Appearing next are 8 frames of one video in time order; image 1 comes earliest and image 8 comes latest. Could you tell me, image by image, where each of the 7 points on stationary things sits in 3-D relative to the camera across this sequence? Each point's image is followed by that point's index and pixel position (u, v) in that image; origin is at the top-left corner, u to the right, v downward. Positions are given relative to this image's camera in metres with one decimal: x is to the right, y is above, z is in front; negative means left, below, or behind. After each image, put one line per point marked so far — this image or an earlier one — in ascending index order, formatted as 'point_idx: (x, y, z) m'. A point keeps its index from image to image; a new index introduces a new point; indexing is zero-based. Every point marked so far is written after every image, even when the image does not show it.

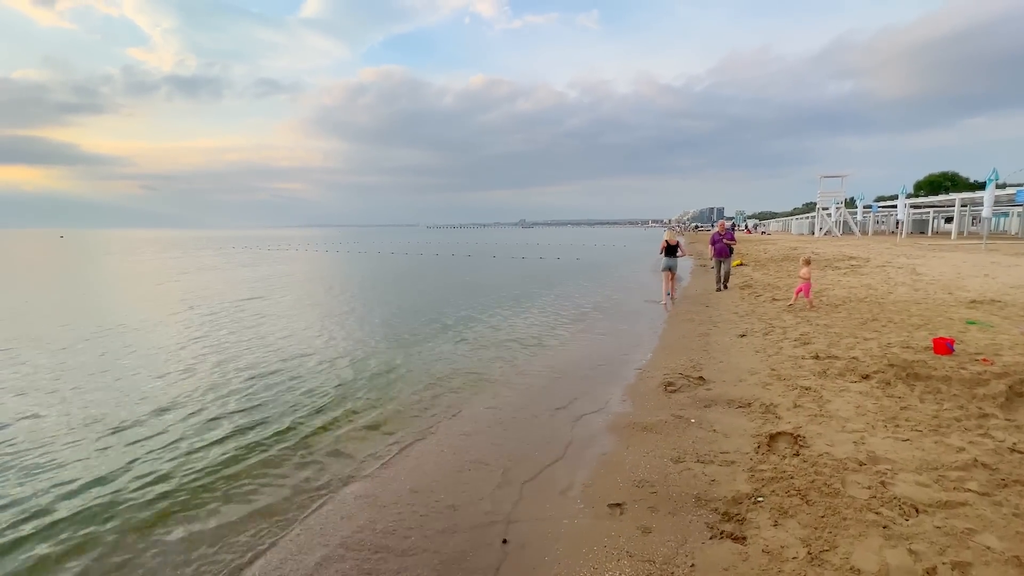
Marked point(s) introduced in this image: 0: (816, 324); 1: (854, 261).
0: (+5.8, -0.7, +9.5) m
1: (+13.7, +1.0, +19.8) m
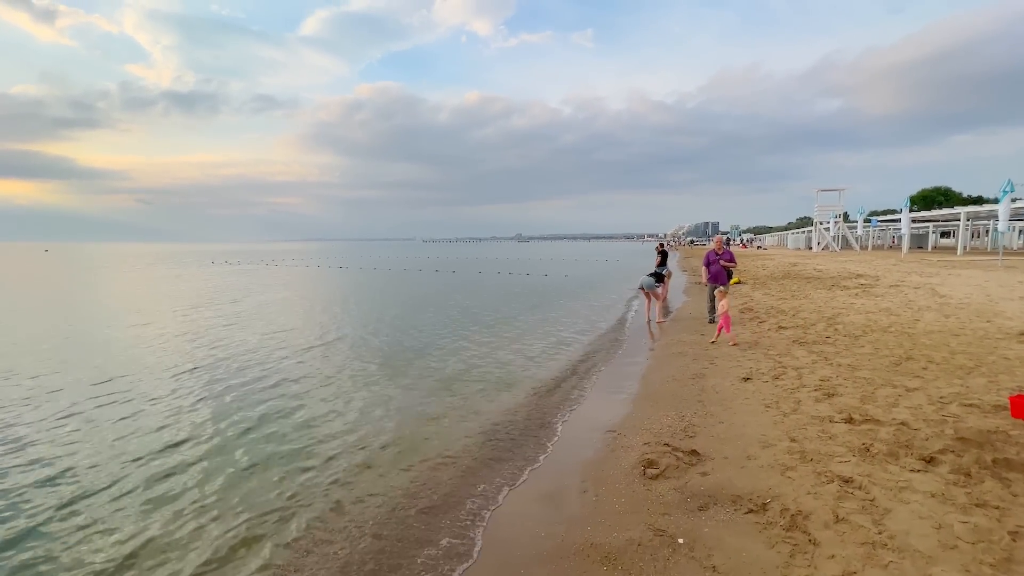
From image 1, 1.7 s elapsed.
0: (+5.0, -1.2, +7.6) m
1: (+12.8, +0.3, +18.0) m
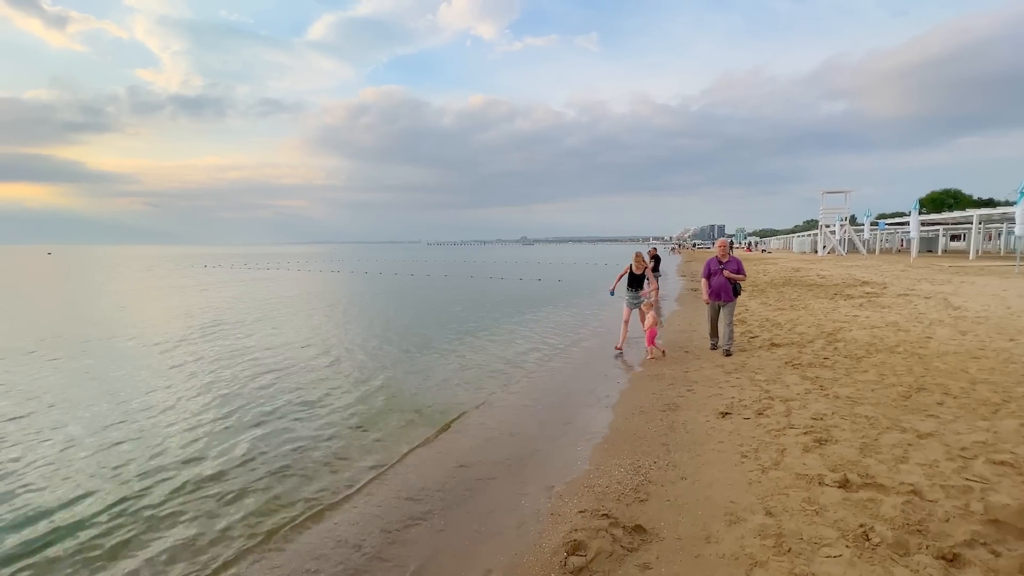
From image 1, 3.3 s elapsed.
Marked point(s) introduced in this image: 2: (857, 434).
0: (+4.1, -1.4, +6.4) m
1: (+12.1, 0.0, +16.7) m
2: (+3.6, -1.5, +5.2) m
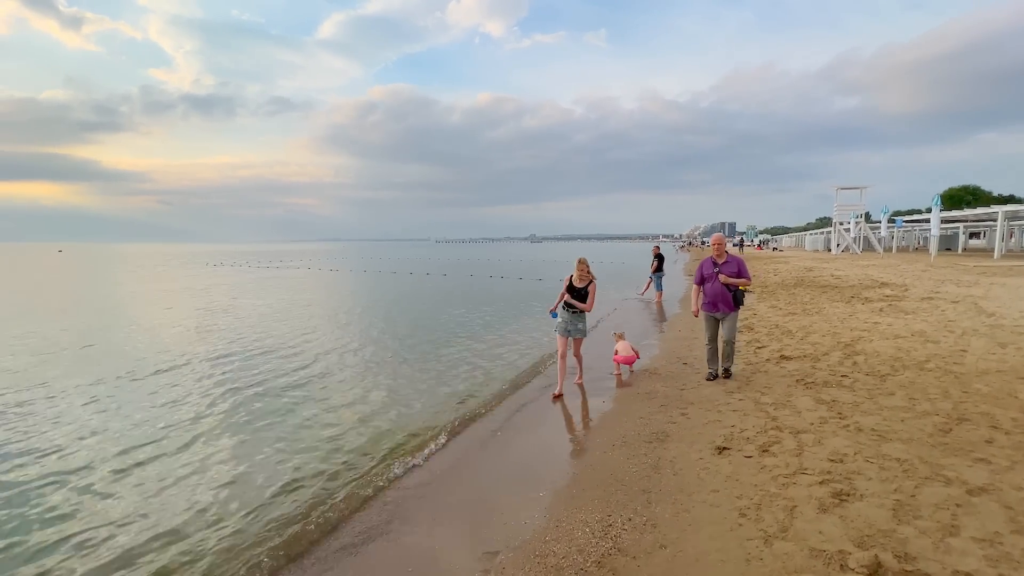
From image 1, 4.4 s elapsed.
0: (+3.7, -1.5, +5.3) m
1: (+11.8, -0.1, +15.4) m
2: (+3.1, -1.6, +4.1) m
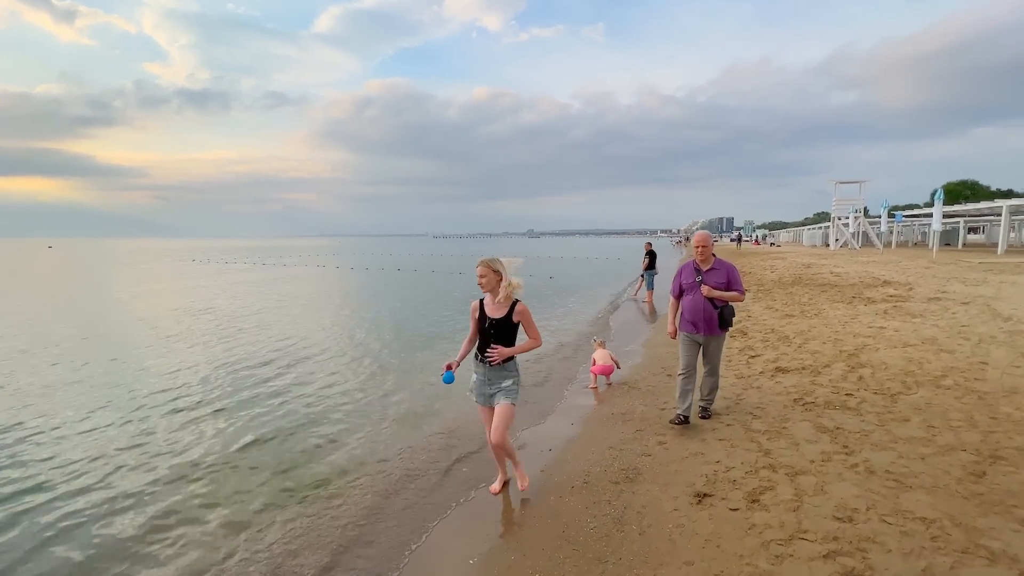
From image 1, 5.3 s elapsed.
0: (+3.1, -1.6, +4.3) m
1: (+11.1, -0.1, +14.5) m
2: (+2.5, -1.7, +3.1) m
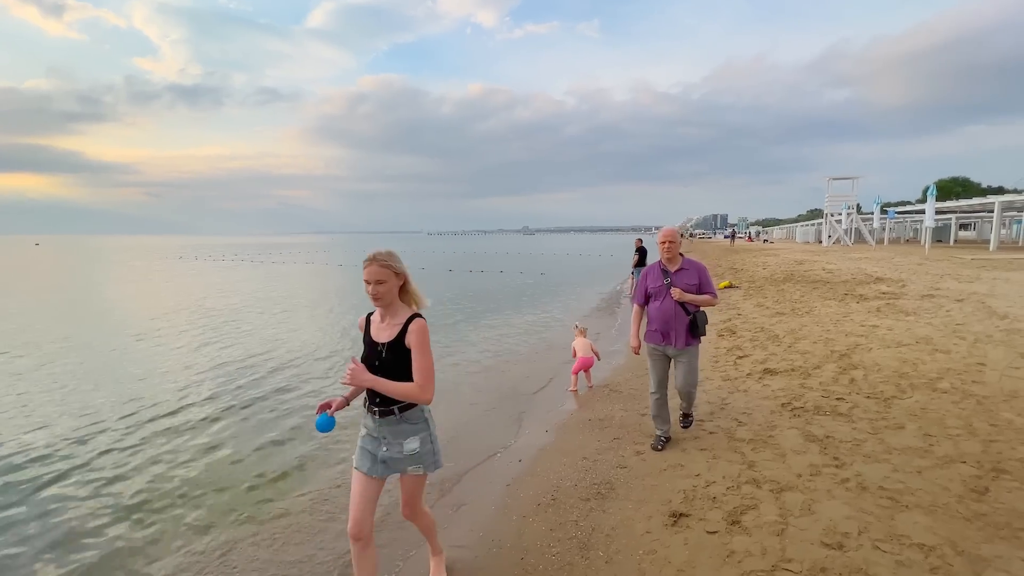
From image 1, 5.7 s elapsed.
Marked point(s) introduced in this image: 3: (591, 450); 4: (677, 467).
0: (+2.7, -1.6, +3.9) m
1: (+10.7, 0.0, +14.2) m
2: (+2.2, -1.7, +2.7) m
3: (+0.9, -1.8, +5.4) m
4: (+1.6, -1.7, +4.7) m
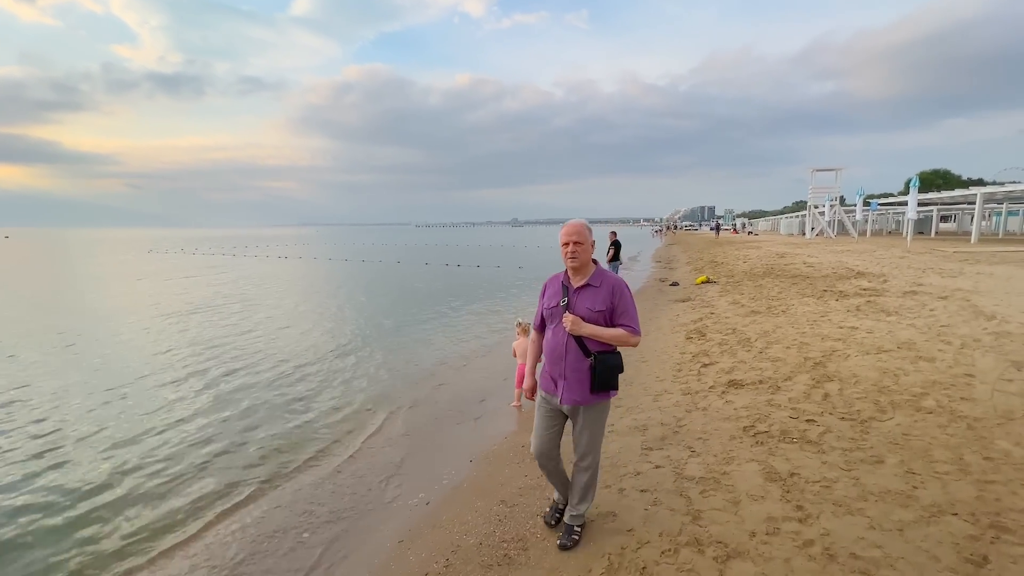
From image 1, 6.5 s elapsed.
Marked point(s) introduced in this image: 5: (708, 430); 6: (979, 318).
0: (+1.9, -1.7, +3.1) m
1: (+9.6, +0.1, +13.4) m
2: (+1.4, -1.8, +1.8) m
3: (0.0, -1.8, +4.5) m
4: (+0.7, -1.8, +3.8) m
5: (+2.1, -1.5, +5.3) m
6: (+8.0, -0.5, +8.4) m
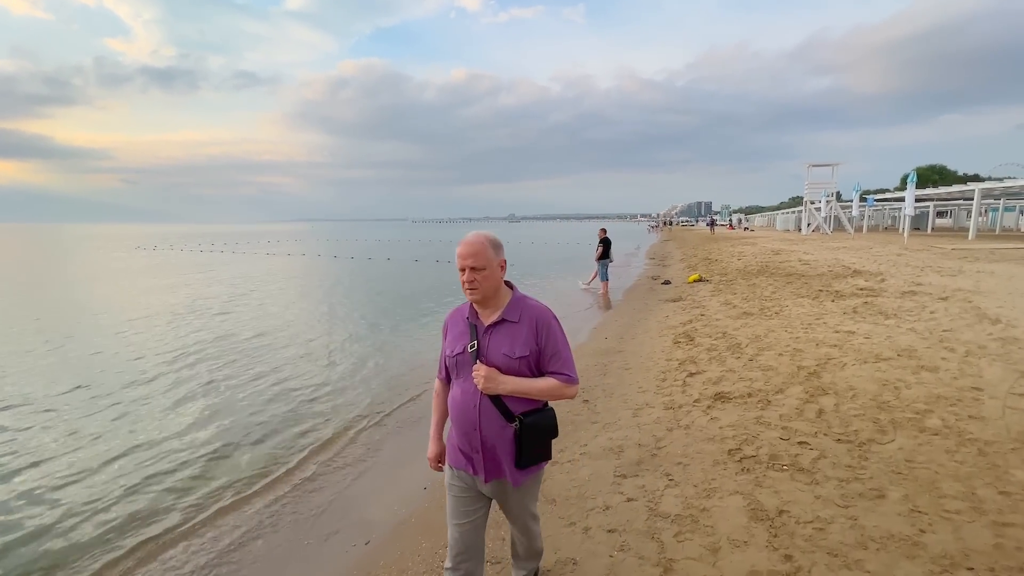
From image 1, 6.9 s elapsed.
0: (+1.6, -1.7, +2.5) m
1: (+9.2, +0.1, +12.9) m
2: (+1.0, -1.9, +1.3) m
3: (-0.4, -1.9, +4.0) m
4: (+0.3, -1.8, +3.3) m
5: (+1.7, -1.6, +4.7) m
6: (+7.6, -0.6, +7.9) m
